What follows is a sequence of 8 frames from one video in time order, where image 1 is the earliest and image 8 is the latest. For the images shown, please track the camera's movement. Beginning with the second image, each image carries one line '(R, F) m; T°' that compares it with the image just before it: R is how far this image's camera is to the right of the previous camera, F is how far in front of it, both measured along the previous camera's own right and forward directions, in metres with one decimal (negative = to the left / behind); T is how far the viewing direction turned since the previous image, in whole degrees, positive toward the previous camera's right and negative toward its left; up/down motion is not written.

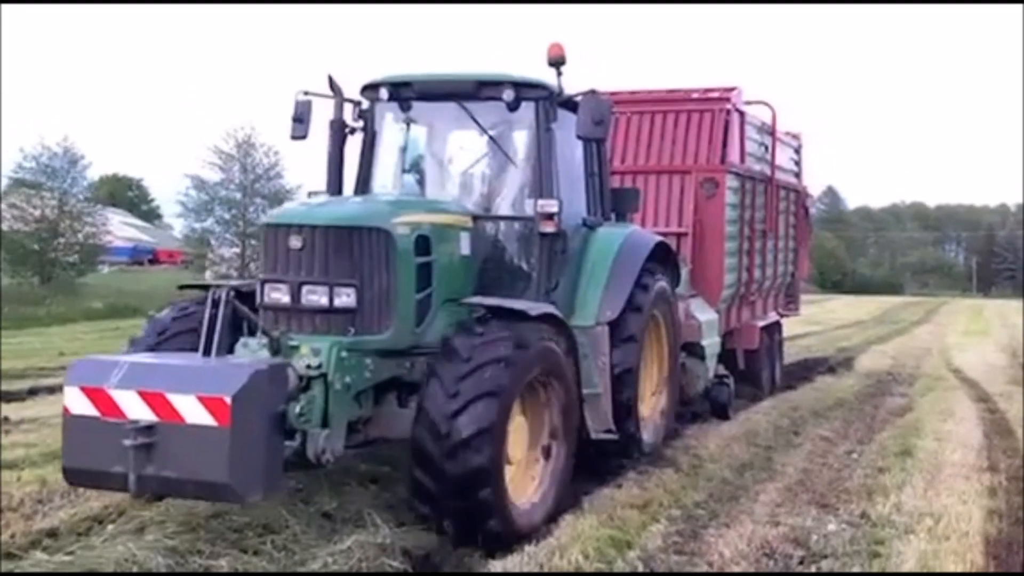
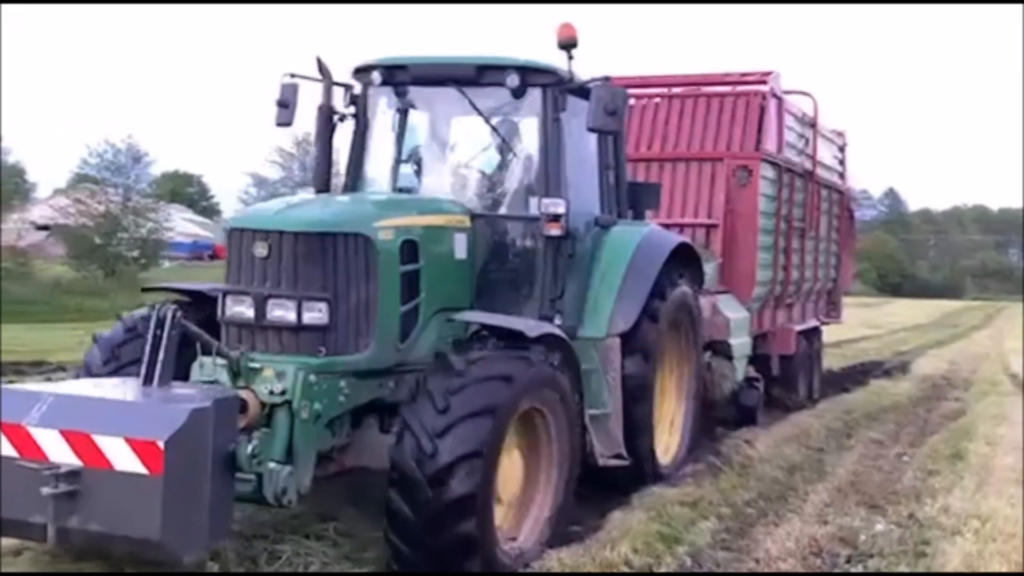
(+0.1, -0.1) m; -2°
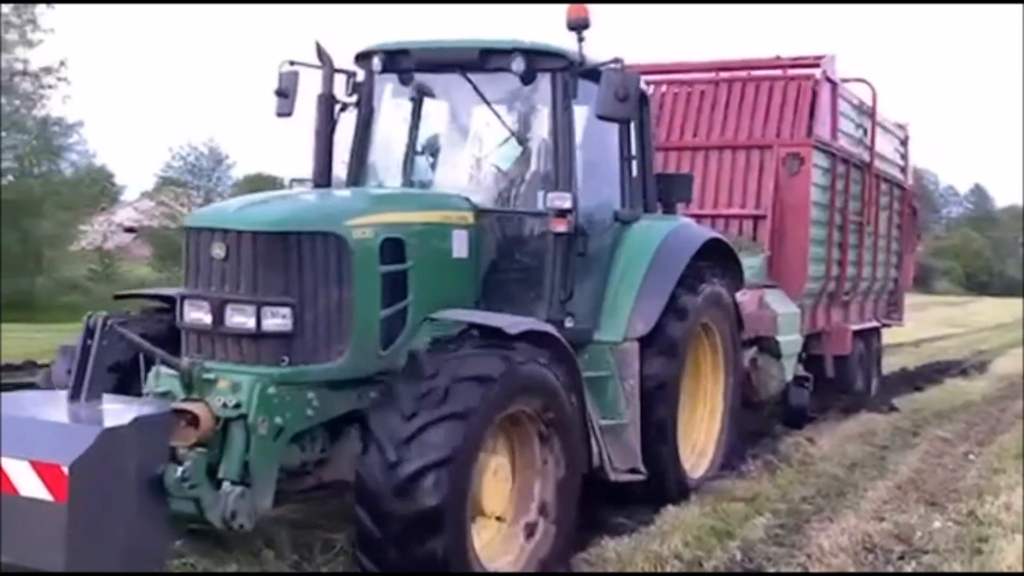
(+0.2, -0.1) m; -4°
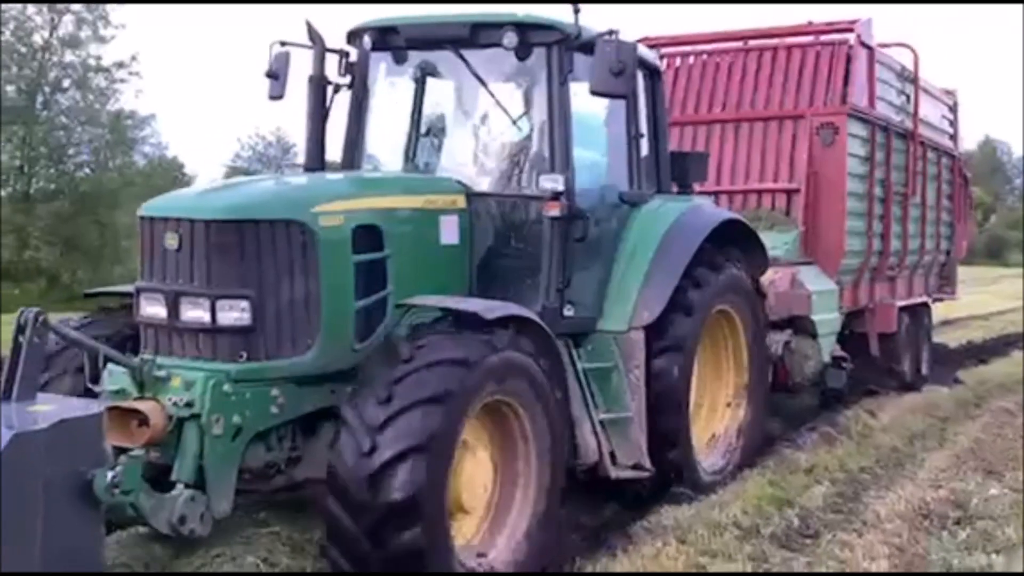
(+0.1, -0.1) m; -3°
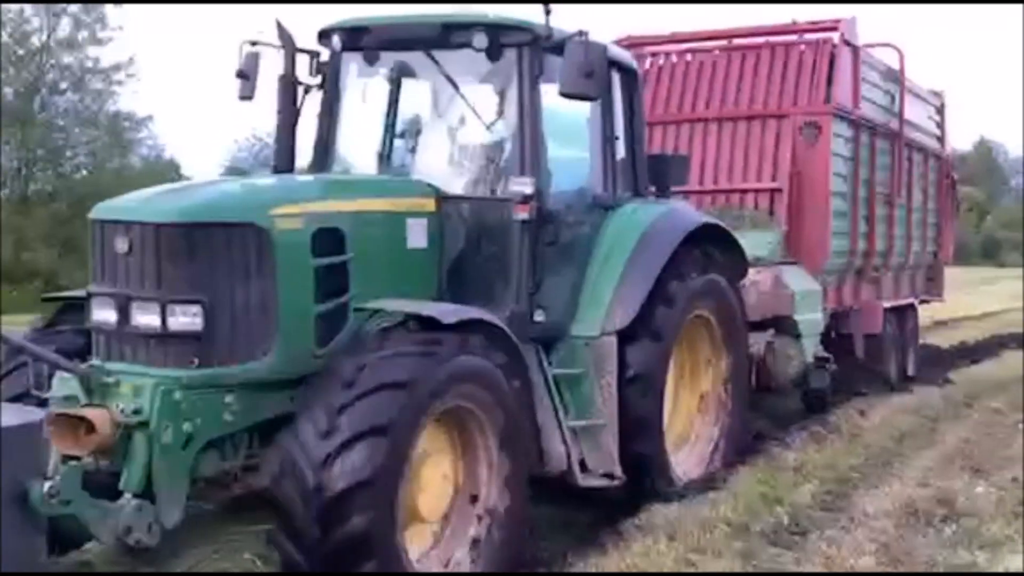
(+0.1, -0.1) m; 0°
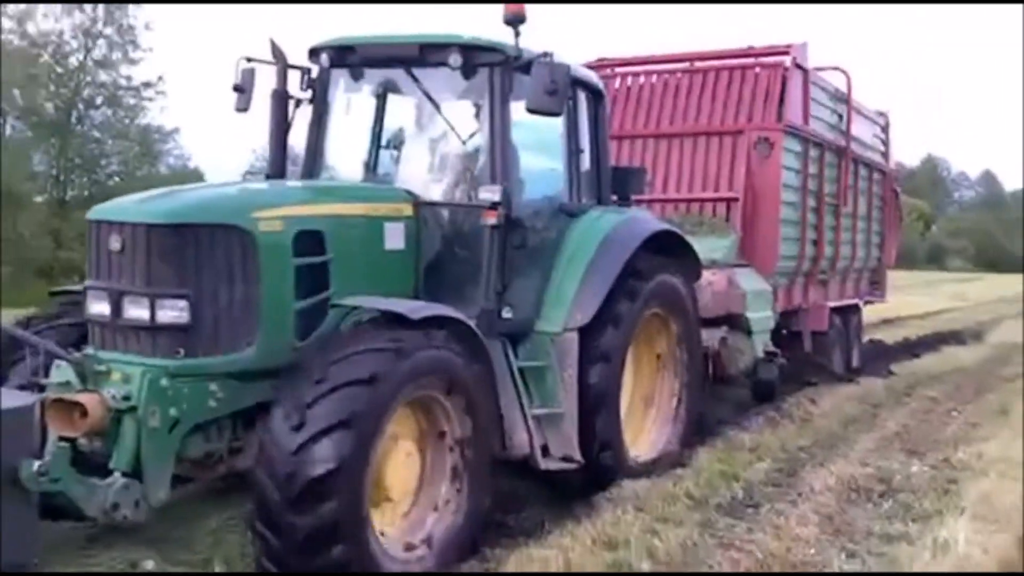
(-0.2, -0.9) m; +1°
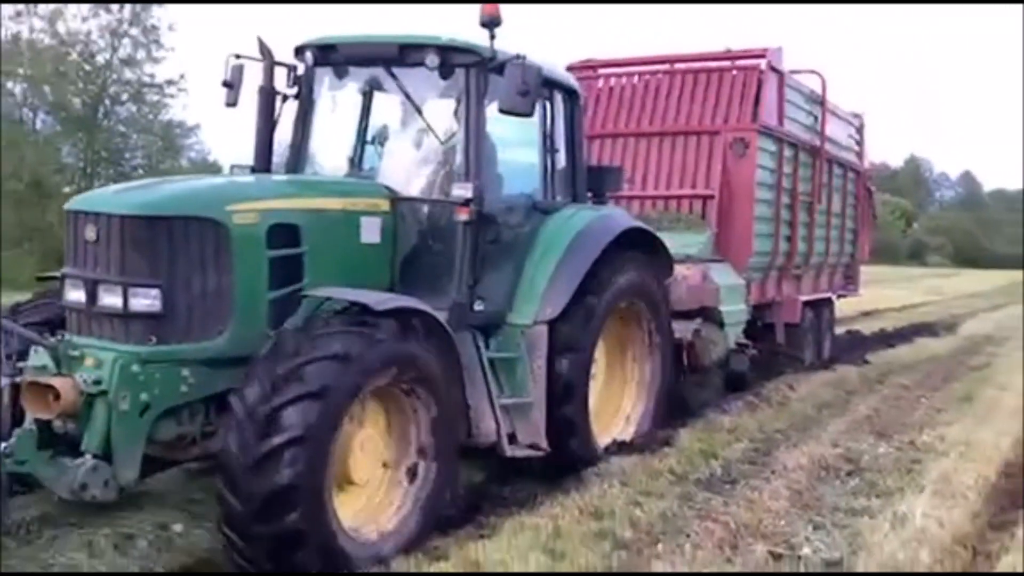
(0.0, -0.6) m; 0°
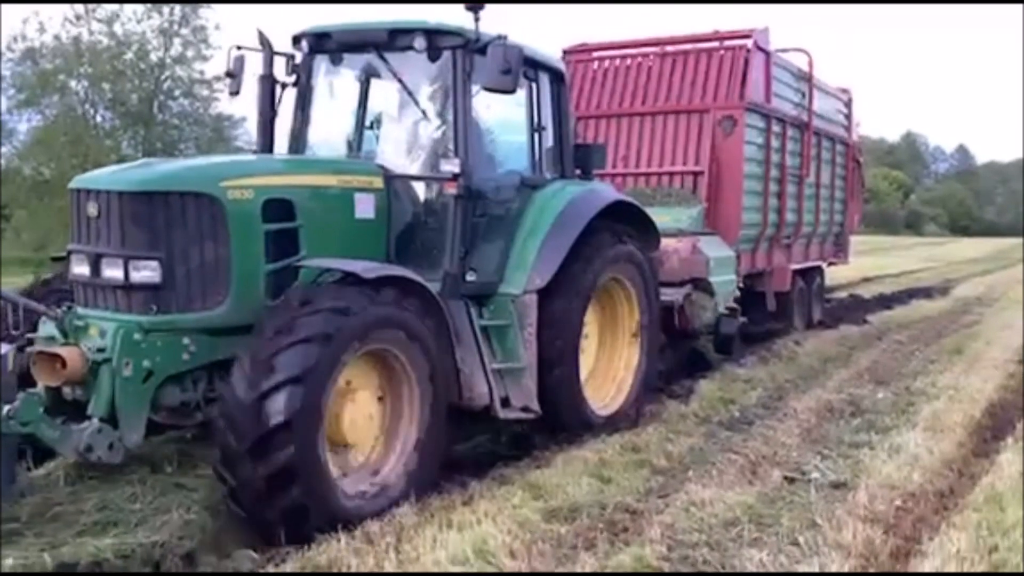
(-0.2, -1.0) m; 0°
